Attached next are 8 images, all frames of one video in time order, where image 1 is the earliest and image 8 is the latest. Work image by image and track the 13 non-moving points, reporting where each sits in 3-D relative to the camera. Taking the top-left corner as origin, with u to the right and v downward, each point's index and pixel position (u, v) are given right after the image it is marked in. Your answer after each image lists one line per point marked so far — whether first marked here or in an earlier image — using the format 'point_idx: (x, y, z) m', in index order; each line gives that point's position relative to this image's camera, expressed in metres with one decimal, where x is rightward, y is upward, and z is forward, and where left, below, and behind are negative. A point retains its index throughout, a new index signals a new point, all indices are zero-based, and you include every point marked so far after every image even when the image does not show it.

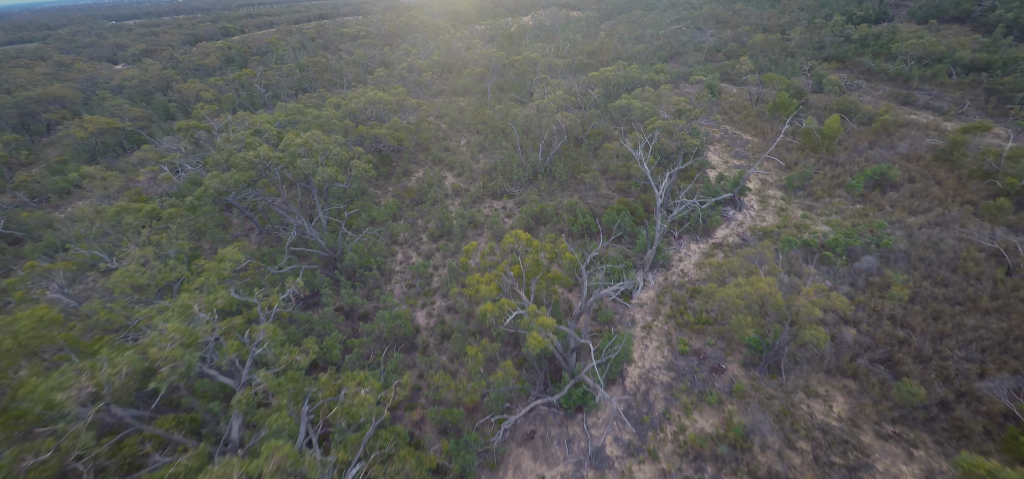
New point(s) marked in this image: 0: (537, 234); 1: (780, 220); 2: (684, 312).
0: (+1.1, +0.2, +15.4) m
1: (+11.1, +0.7, +15.2) m
2: (+5.5, -2.3, +11.8) m
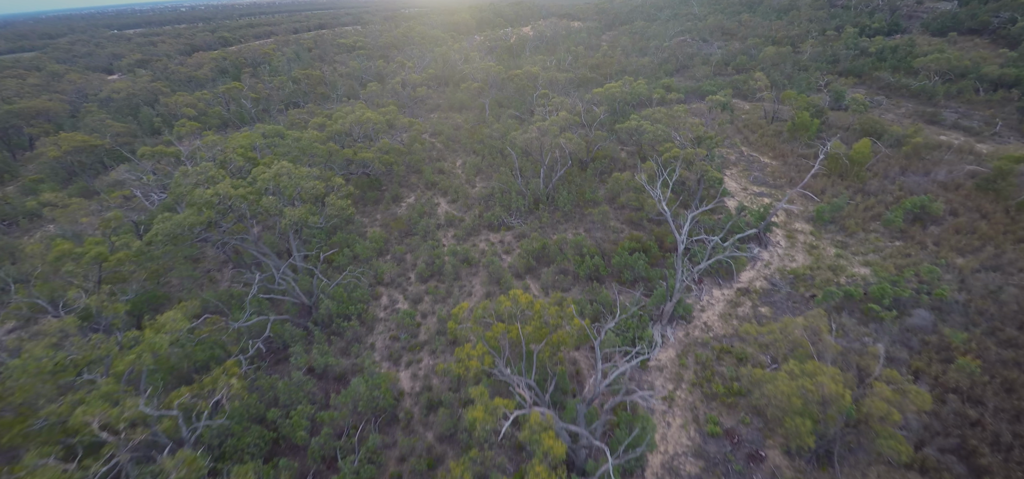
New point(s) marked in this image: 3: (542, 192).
0: (+1.0, -1.3, +13.7) m
1: (+11.0, -0.8, +13.5) m
2: (+5.5, -3.8, +10.1) m
3: (+1.4, +2.2, +17.0) m
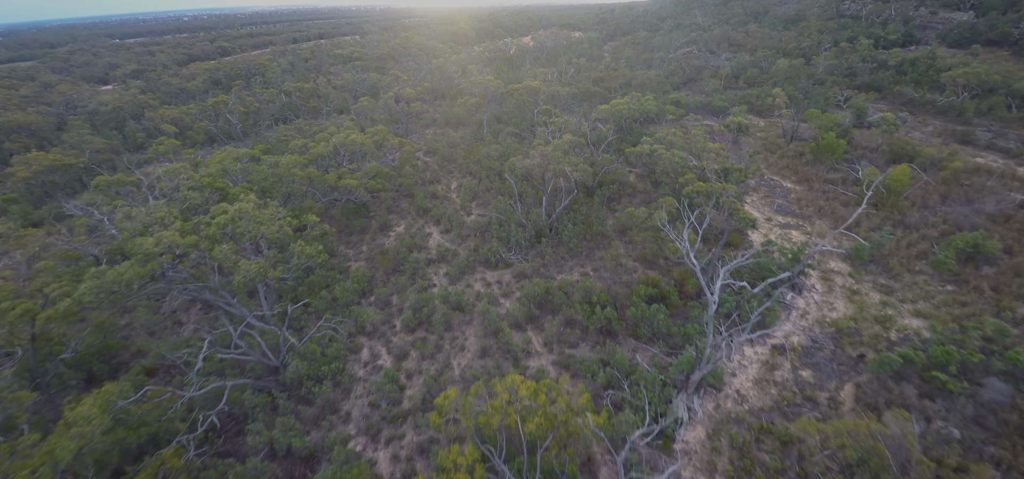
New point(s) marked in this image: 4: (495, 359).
0: (+1.0, -2.8, +12.0) m
1: (+11.0, -2.3, +11.8) m
2: (+5.4, -5.2, +8.4) m
3: (+1.4, +0.7, +15.3) m
4: (-0.5, -3.6, +11.2) m
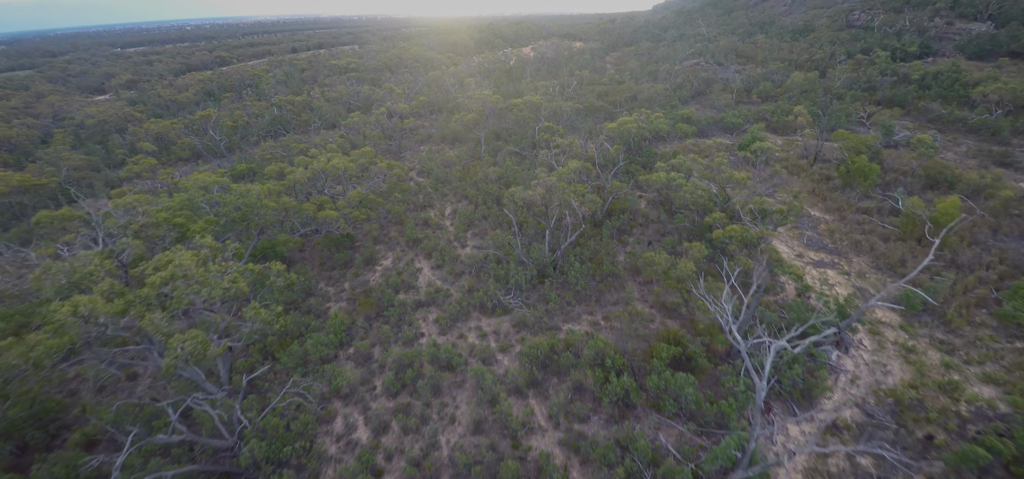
0: (+0.9, -4.2, +10.2) m
1: (+10.9, -3.7, +10.1) m
2: (+5.4, -6.6, +6.6) m
3: (+1.3, -0.7, +13.6) m
4: (-0.5, -5.0, +9.4) m
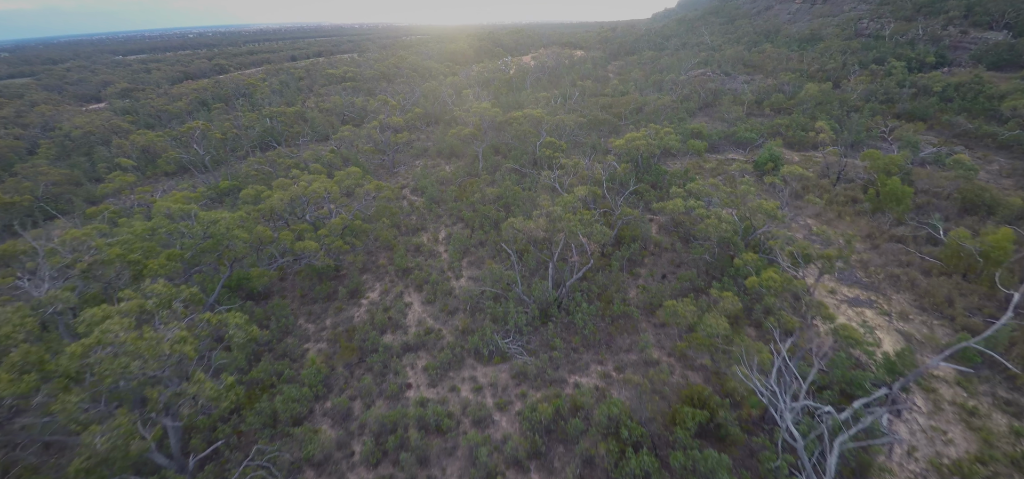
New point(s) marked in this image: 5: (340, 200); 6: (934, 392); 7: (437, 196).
0: (+0.9, -5.3, +8.7) m
1: (+10.9, -4.8, +8.6) m
2: (+5.4, -7.6, +5.1) m
3: (+1.3, -1.9, +12.2) m
4: (-0.6, -6.1, +7.9) m
5: (-7.3, +1.7, +15.6) m
6: (+11.1, -4.0, +9.7) m
7: (-4.0, +2.3, +19.8) m
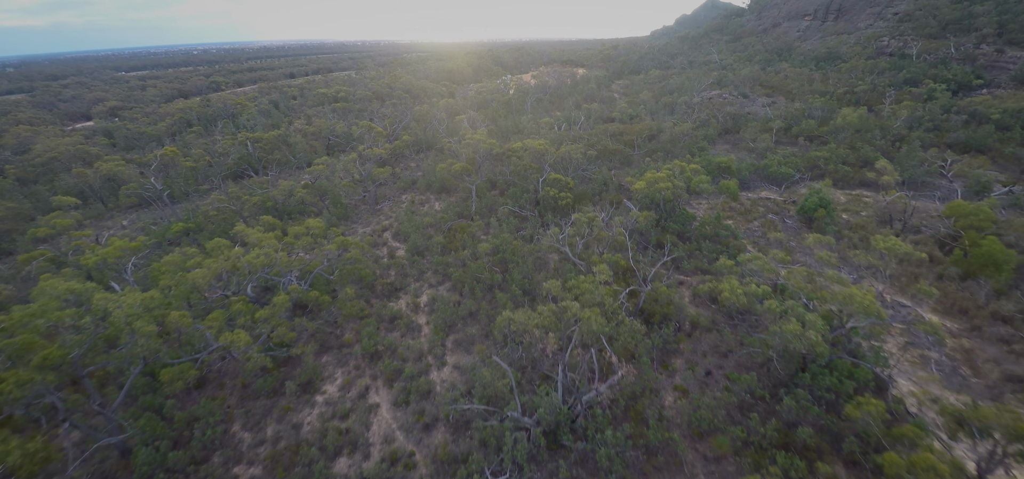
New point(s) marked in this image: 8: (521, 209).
0: (+0.8, -7.5, +5.4) m
1: (+10.8, -7.0, +5.3) m
2: (+5.3, -9.7, +1.7) m
3: (+1.2, -4.2, +9.0) m
4: (-0.7, -8.3, +4.6) m
5: (-7.3, -0.8, +12.6) m
6: (+11.0, -6.2, +6.4) m
7: (-4.1, -0.3, +16.8) m
8: (+0.5, +1.5, +17.7) m
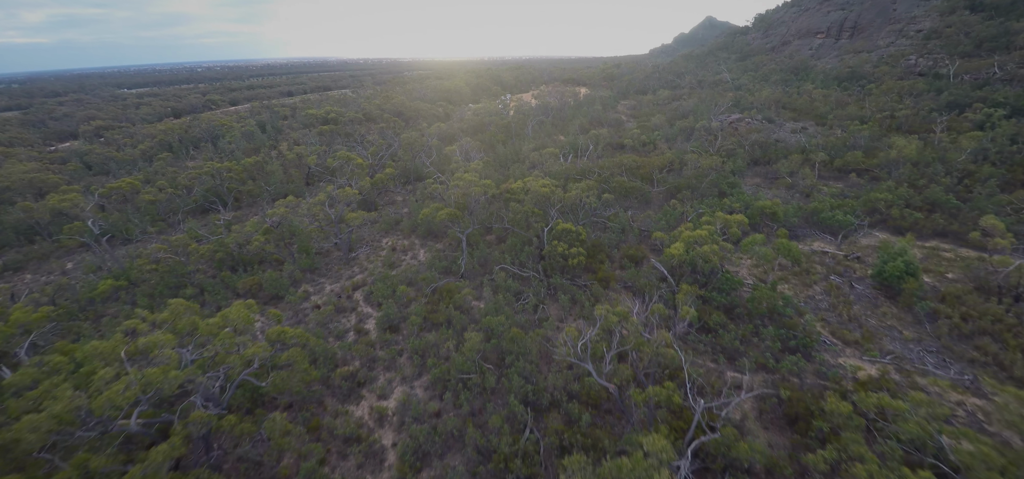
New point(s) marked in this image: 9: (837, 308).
0: (+0.8, -9.6, +1.8) m
1: (+10.8, -9.1, +1.7) m
2: (+5.2, -11.7, -2.0) m
3: (+1.2, -6.4, +5.5) m
4: (-0.7, -10.4, +0.9) m
5: (-7.4, -3.1, +9.2) m
6: (+11.0, -8.3, +2.8) m
7: (-4.1, -2.8, +13.4) m
8: (+0.4, -1.1, +14.4) m
9: (+10.8, -2.3, +12.3) m
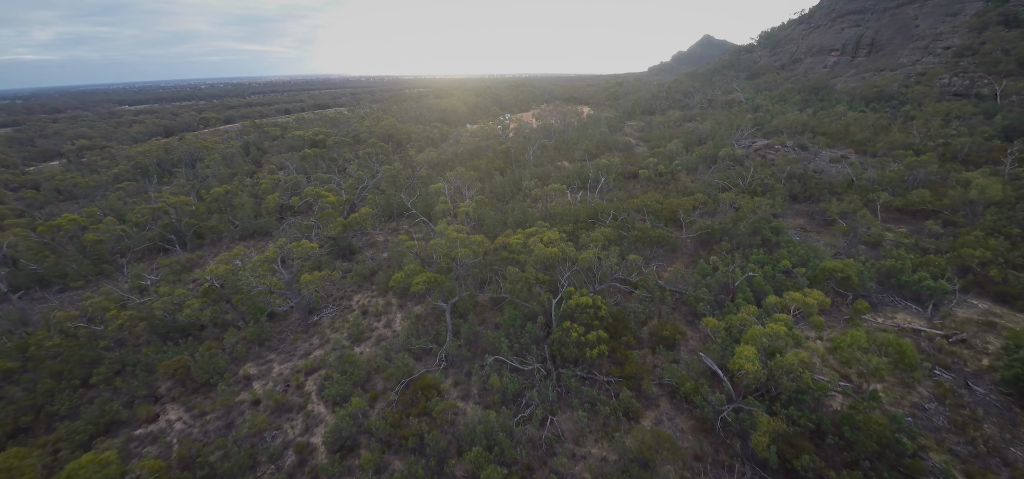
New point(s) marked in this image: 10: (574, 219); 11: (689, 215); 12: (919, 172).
0: (+0.7, -11.5, -1.9) m
1: (+10.7, -10.9, -2.0) m
2: (+5.1, -13.3, -5.8) m
3: (+1.1, -8.4, +1.9) m
4: (-0.8, -12.2, -2.8) m
5: (-7.5, -5.2, +5.7) m
6: (+10.9, -10.2, -0.9) m
7: (-4.2, -5.0, +9.9) m
8: (+0.3, -3.4, +10.9) m
9: (+10.7, -4.5, +8.8) m
10: (+2.8, +1.0, +16.6) m
11: (+7.9, +0.9, +16.7) m
12: (+20.4, +3.1, +18.3) m
